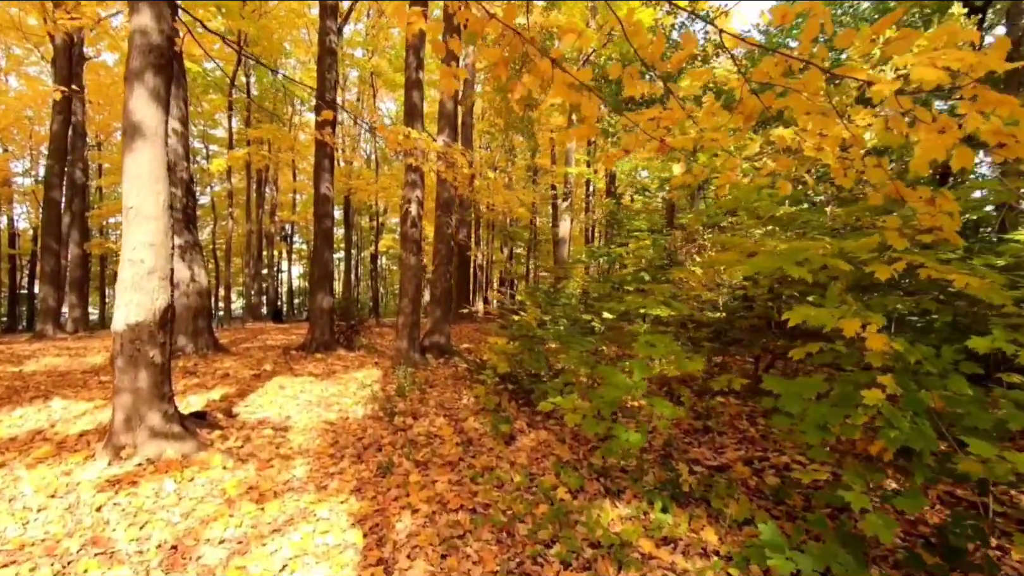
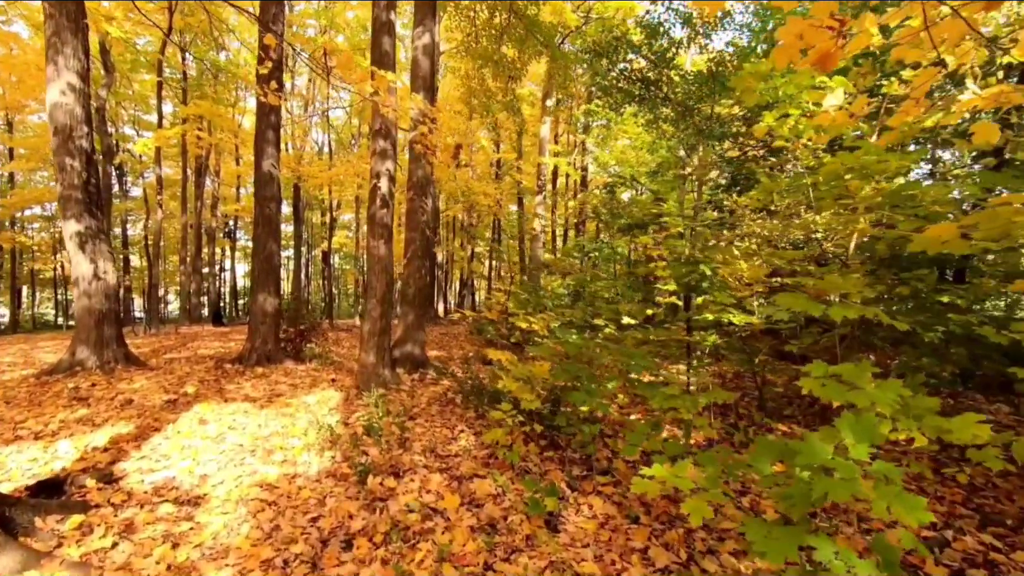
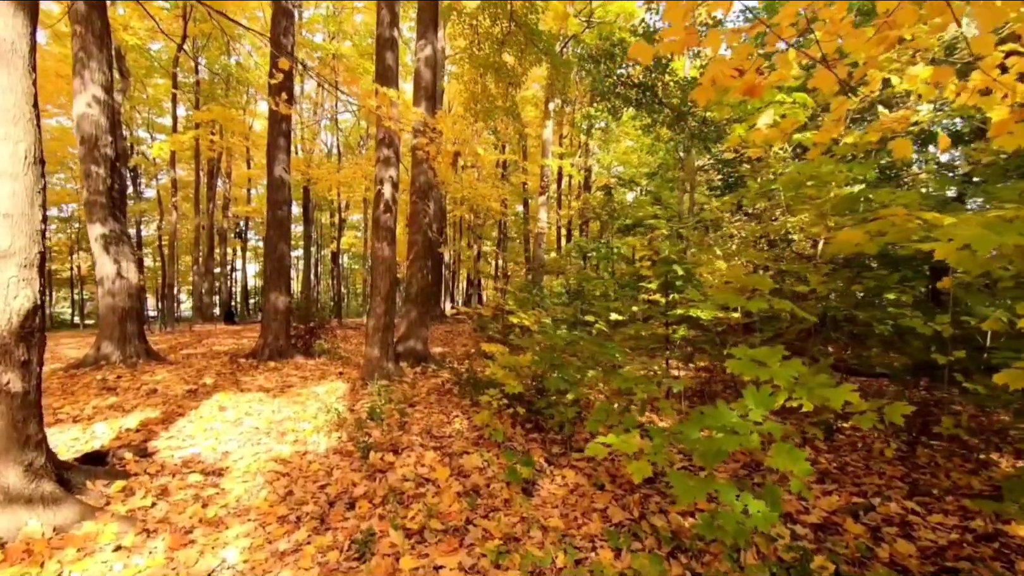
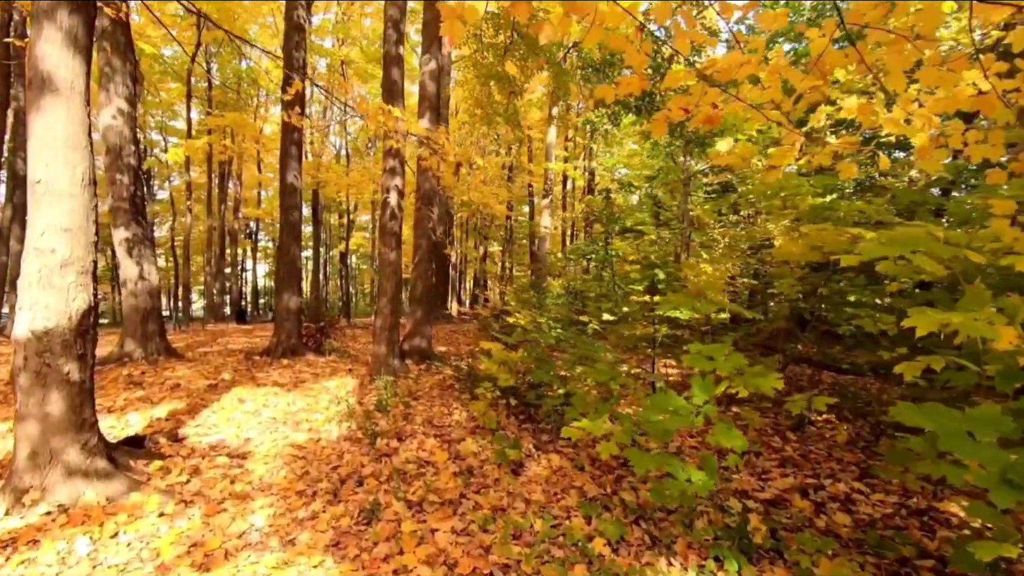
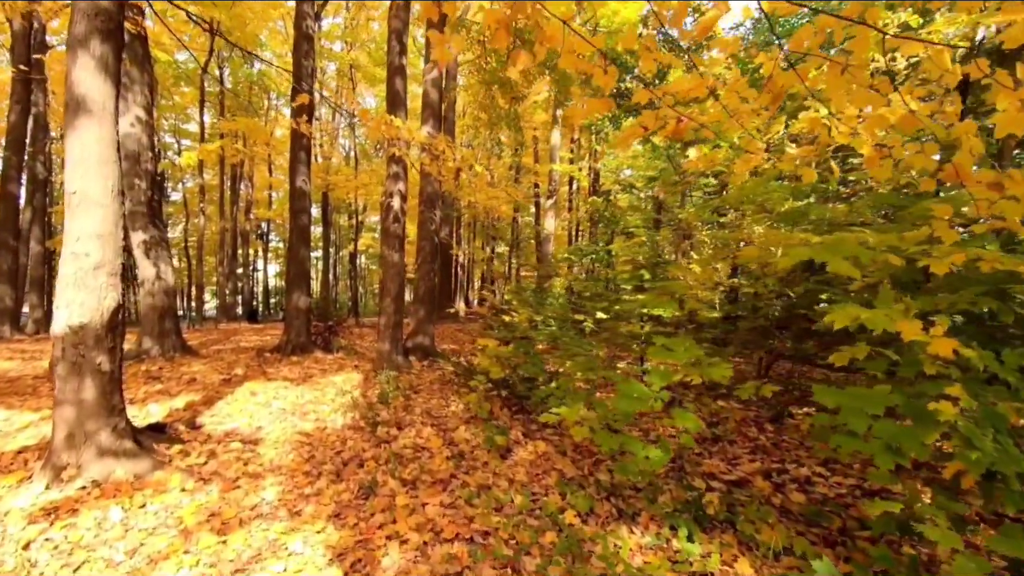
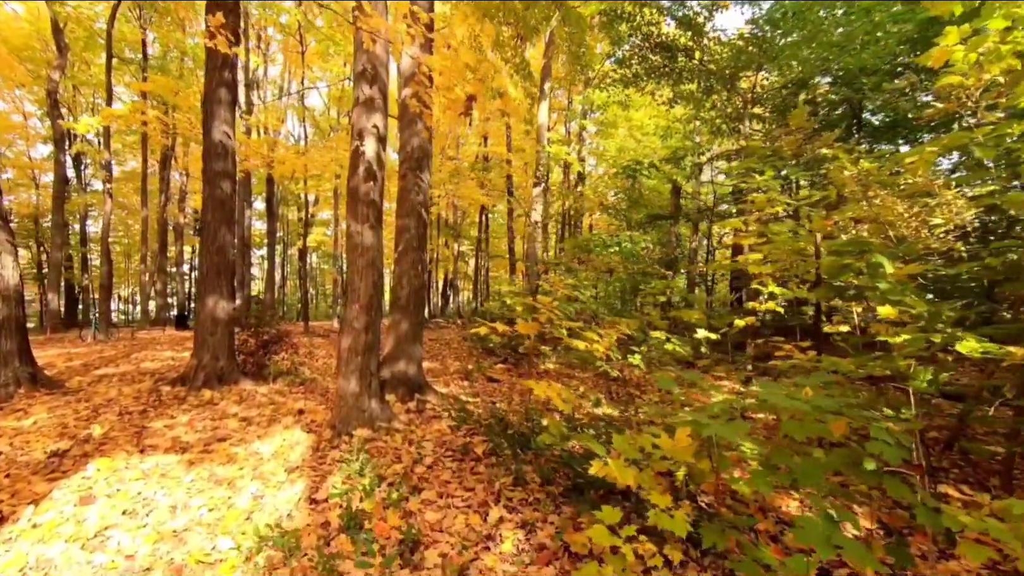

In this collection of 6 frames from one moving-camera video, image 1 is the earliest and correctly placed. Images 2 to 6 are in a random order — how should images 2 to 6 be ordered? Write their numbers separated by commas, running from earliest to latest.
5, 4, 3, 2, 6
